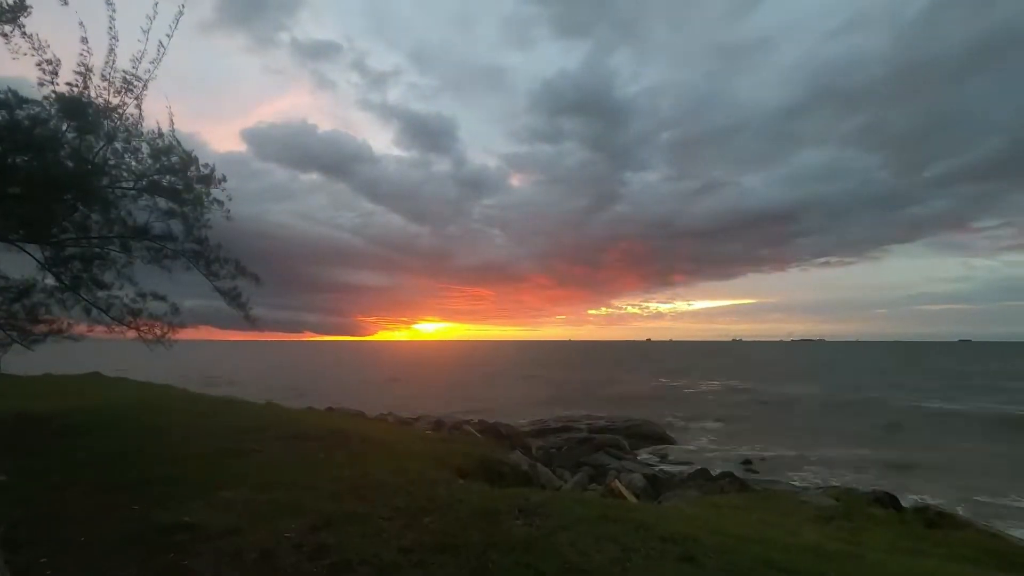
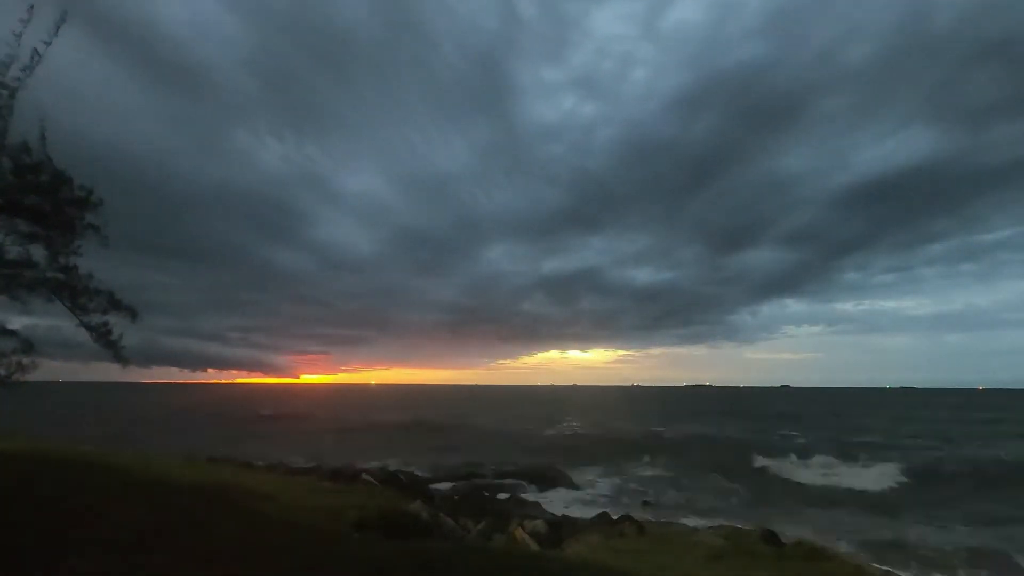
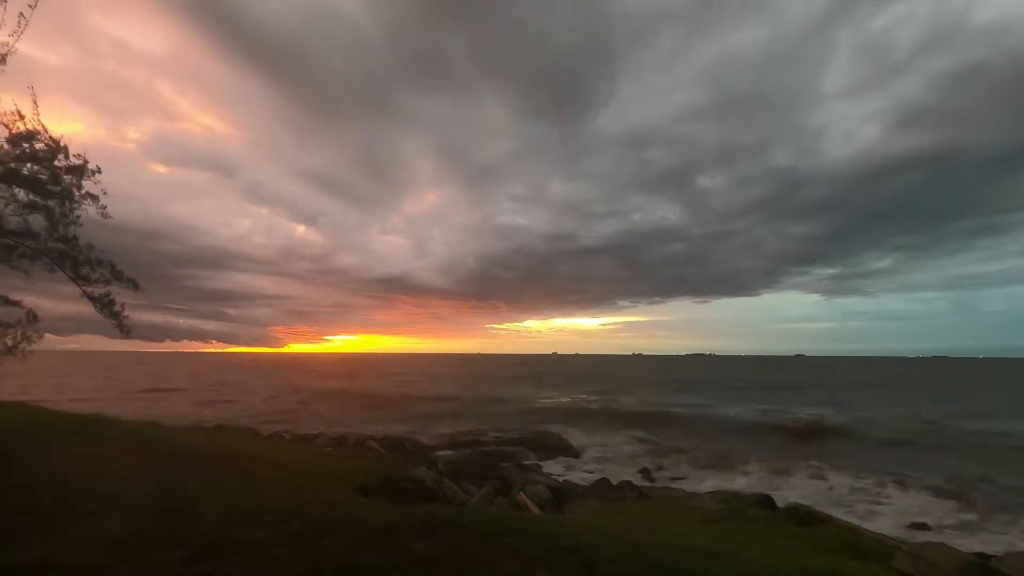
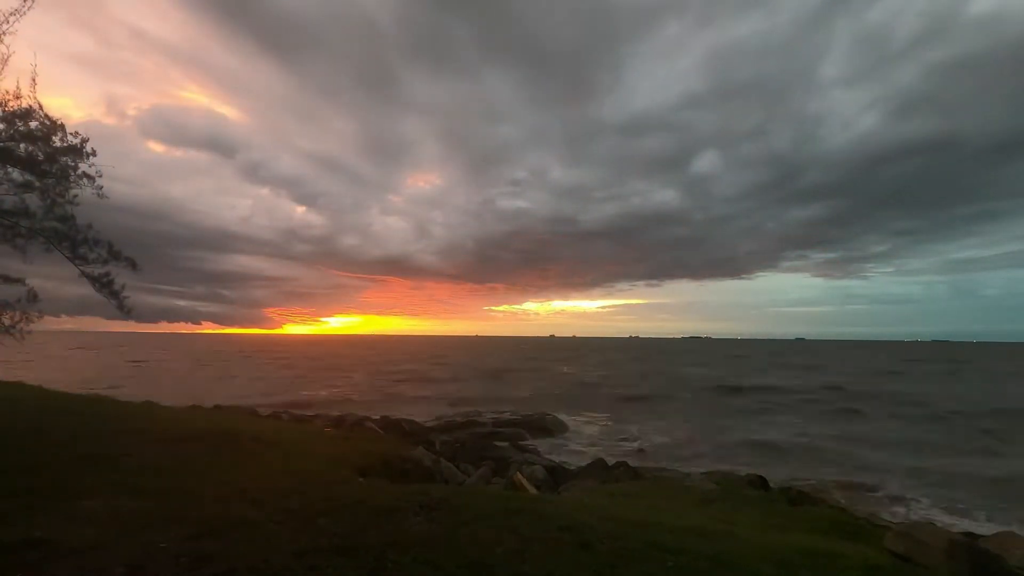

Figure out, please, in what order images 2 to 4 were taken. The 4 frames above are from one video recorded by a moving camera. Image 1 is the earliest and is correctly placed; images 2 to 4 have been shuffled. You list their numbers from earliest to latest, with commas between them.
4, 3, 2
